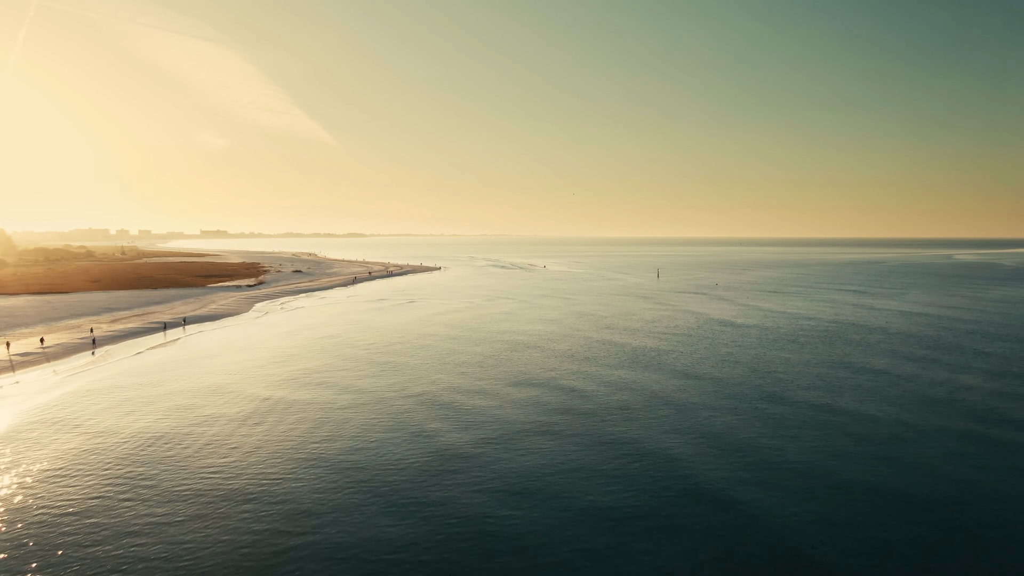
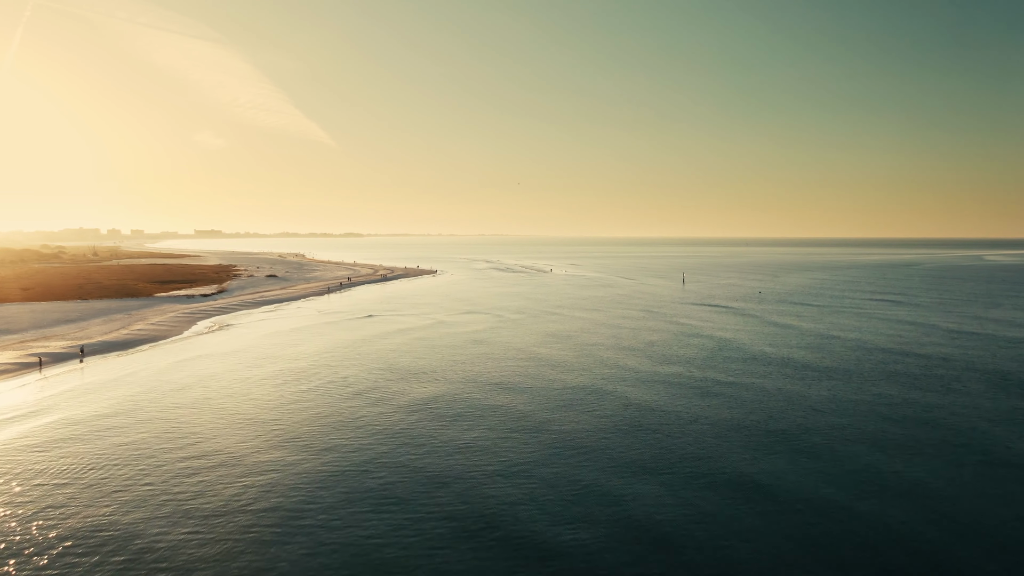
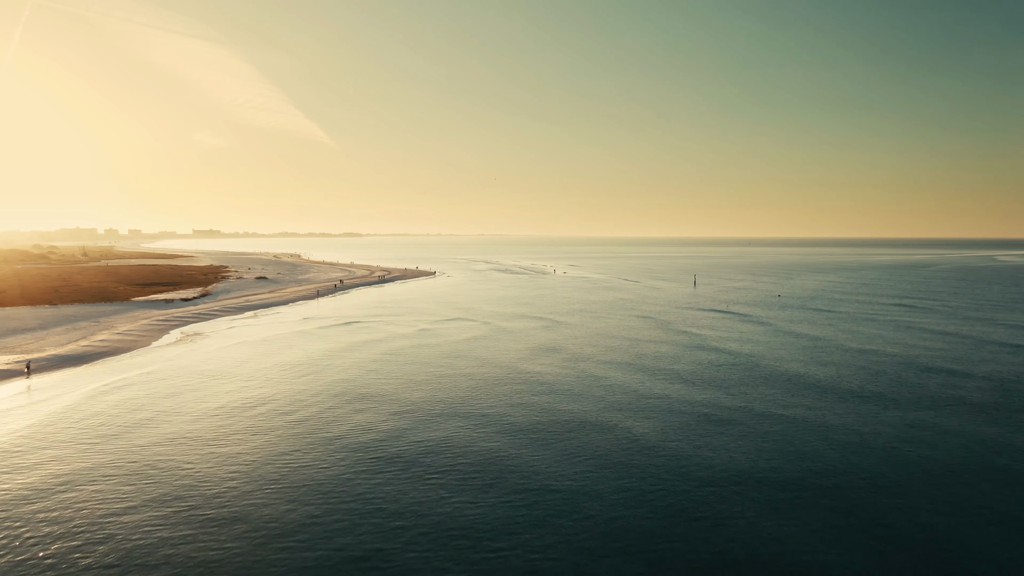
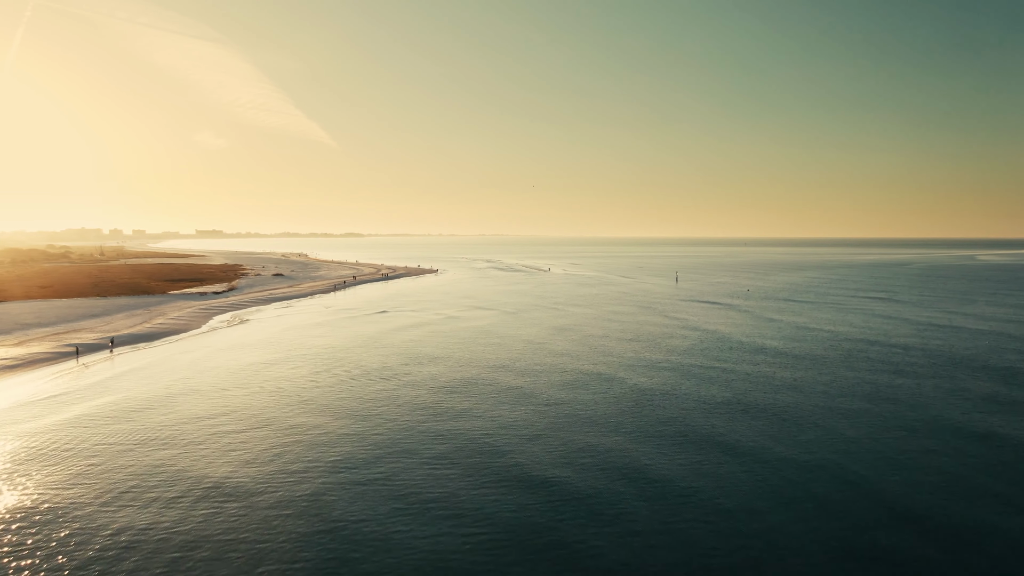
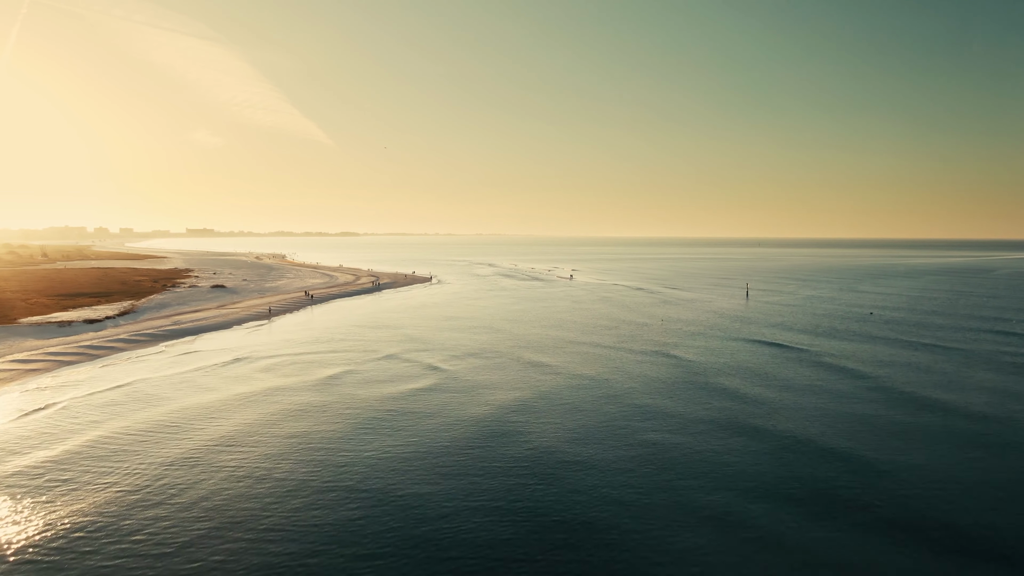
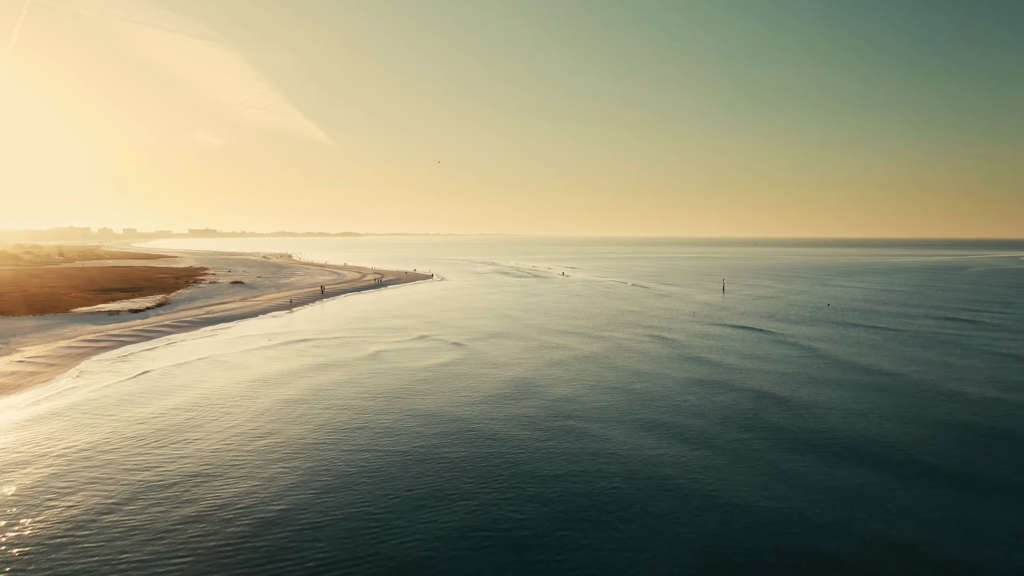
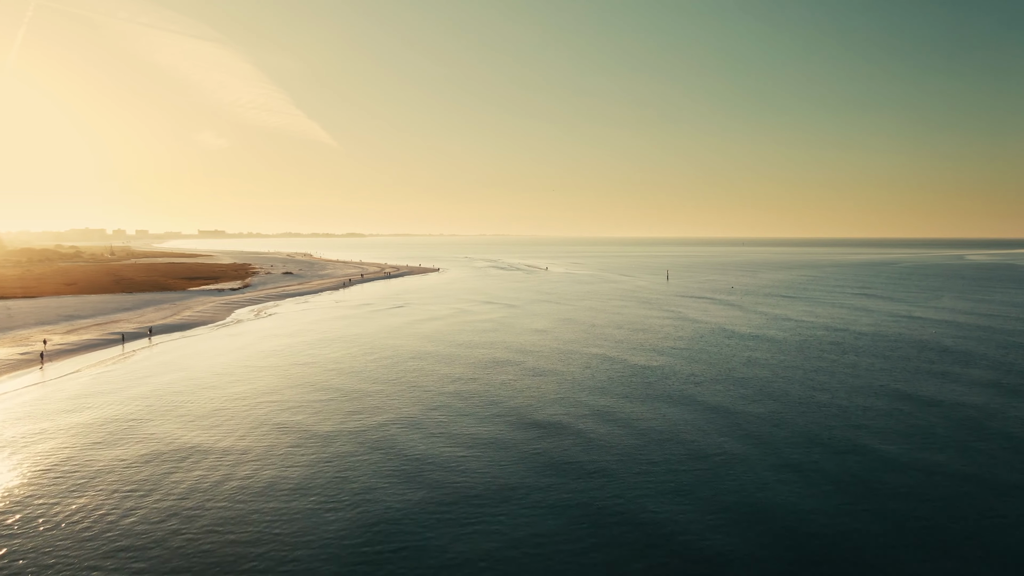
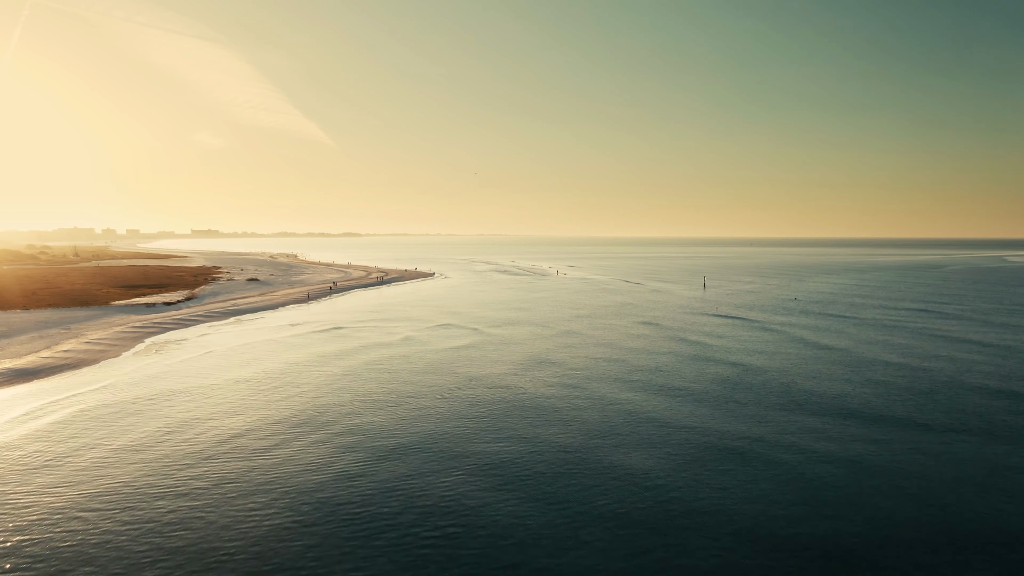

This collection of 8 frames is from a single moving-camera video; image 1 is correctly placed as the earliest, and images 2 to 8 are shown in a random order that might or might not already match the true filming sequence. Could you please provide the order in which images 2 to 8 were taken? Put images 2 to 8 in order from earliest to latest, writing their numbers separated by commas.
7, 4, 2, 3, 8, 6, 5
